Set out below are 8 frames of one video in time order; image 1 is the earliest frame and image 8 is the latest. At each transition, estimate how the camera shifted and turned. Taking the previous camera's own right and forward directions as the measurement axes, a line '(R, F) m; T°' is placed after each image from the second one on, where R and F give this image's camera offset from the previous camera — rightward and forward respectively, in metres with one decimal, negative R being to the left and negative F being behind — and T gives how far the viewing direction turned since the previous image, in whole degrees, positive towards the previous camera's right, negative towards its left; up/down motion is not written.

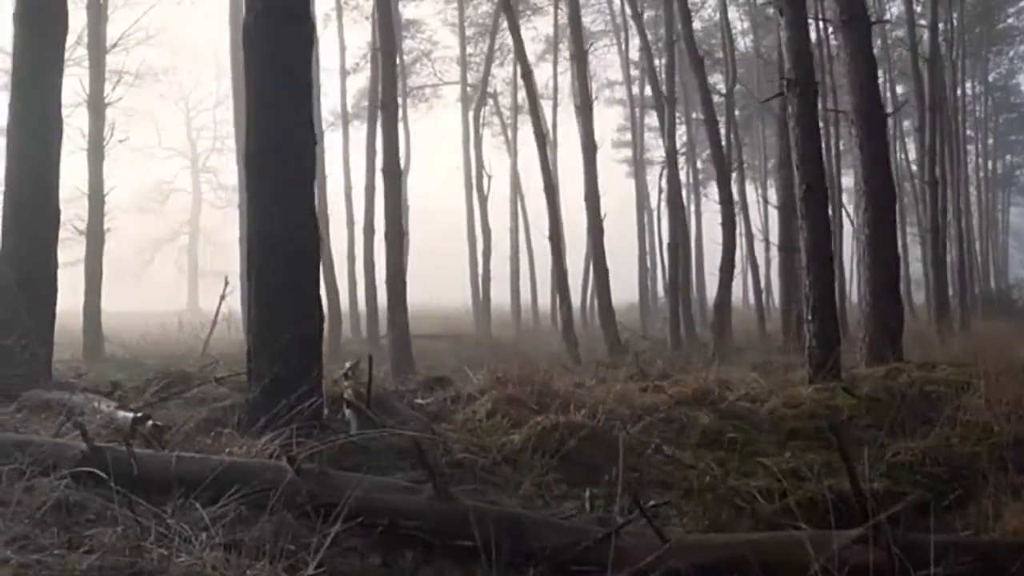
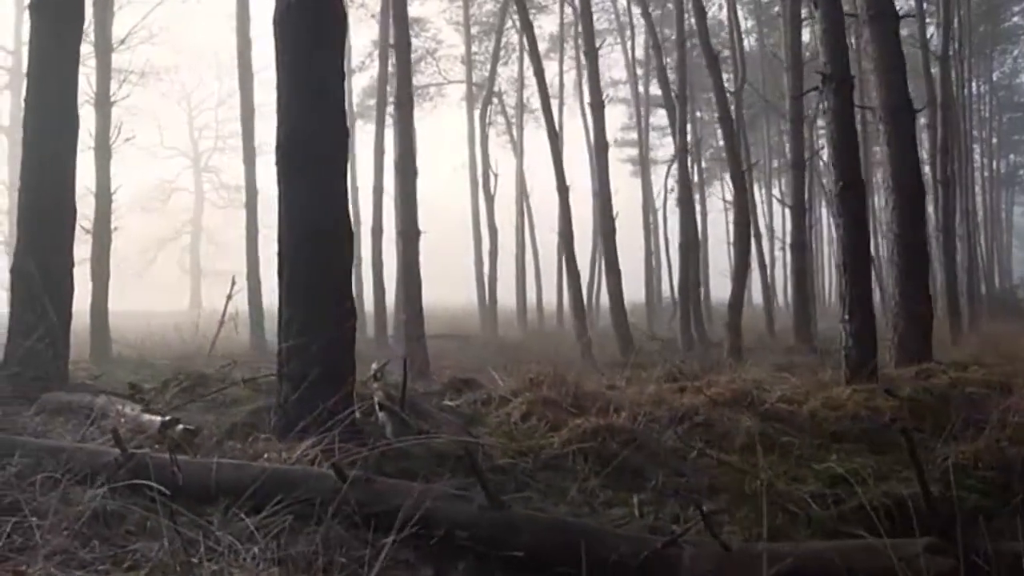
(-0.3, +0.2) m; 0°
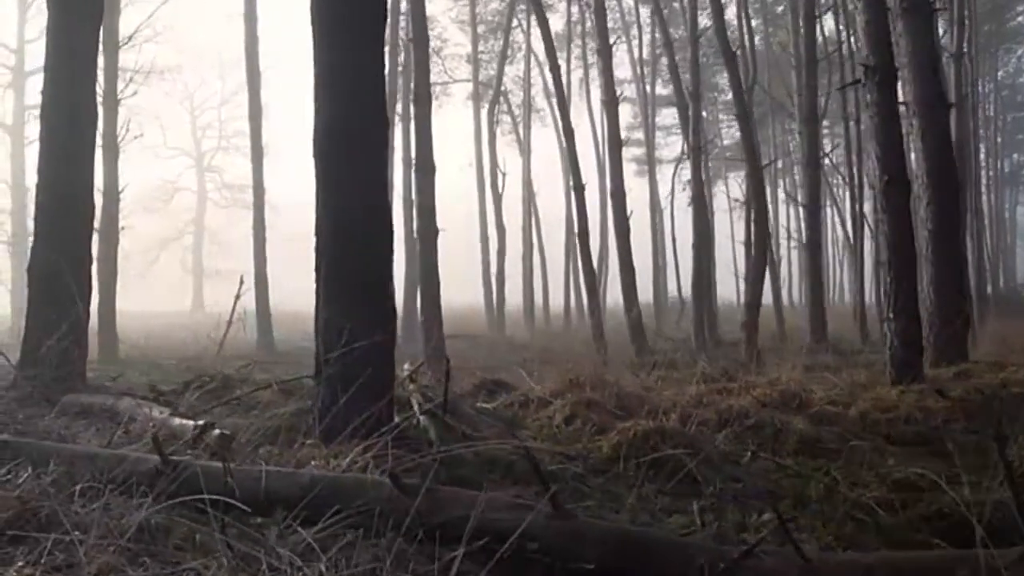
(-0.3, +0.3) m; 0°
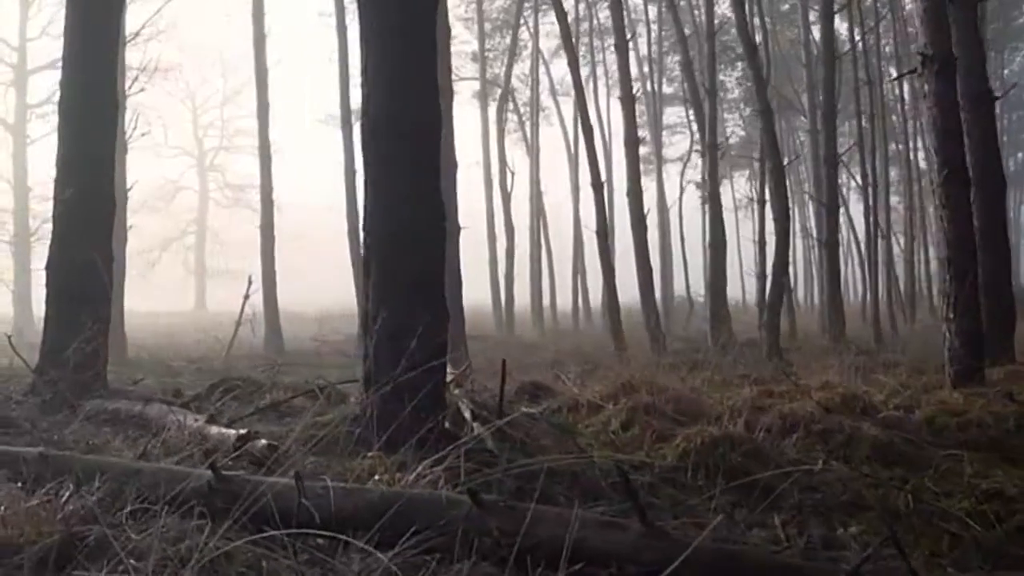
(-0.4, +0.4) m; 0°
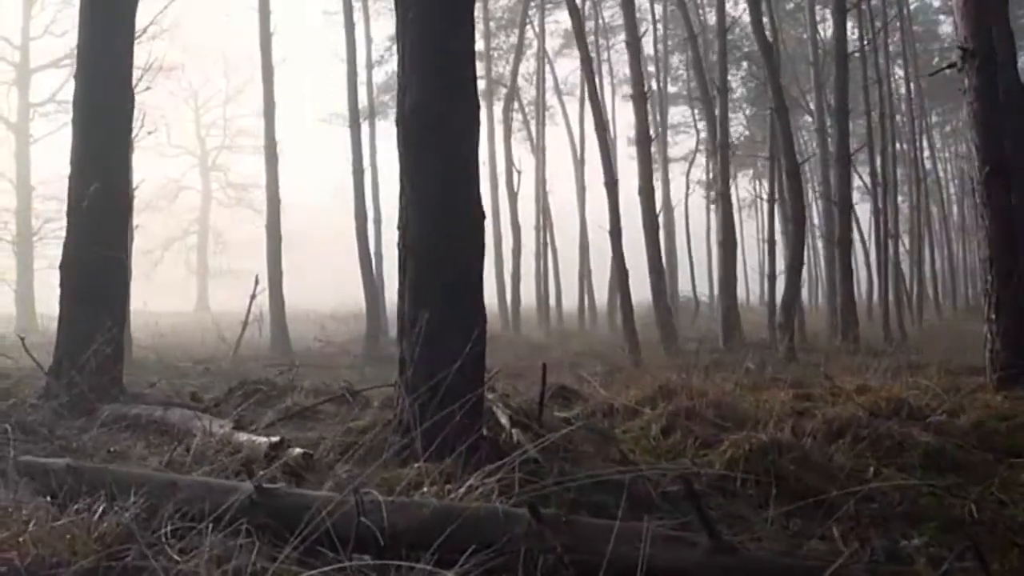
(-0.2, +0.3) m; 0°
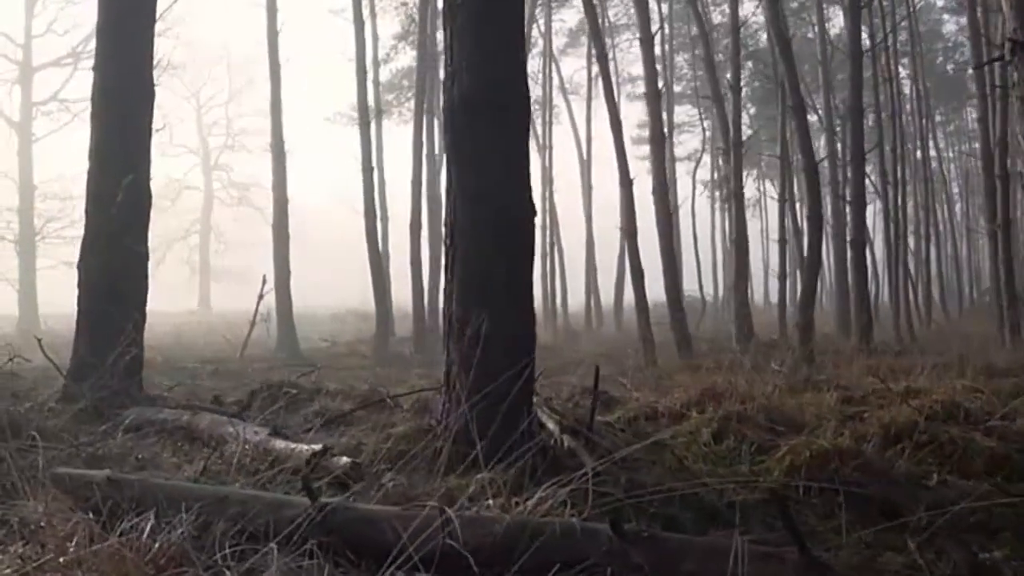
(-0.3, +0.3) m; 0°
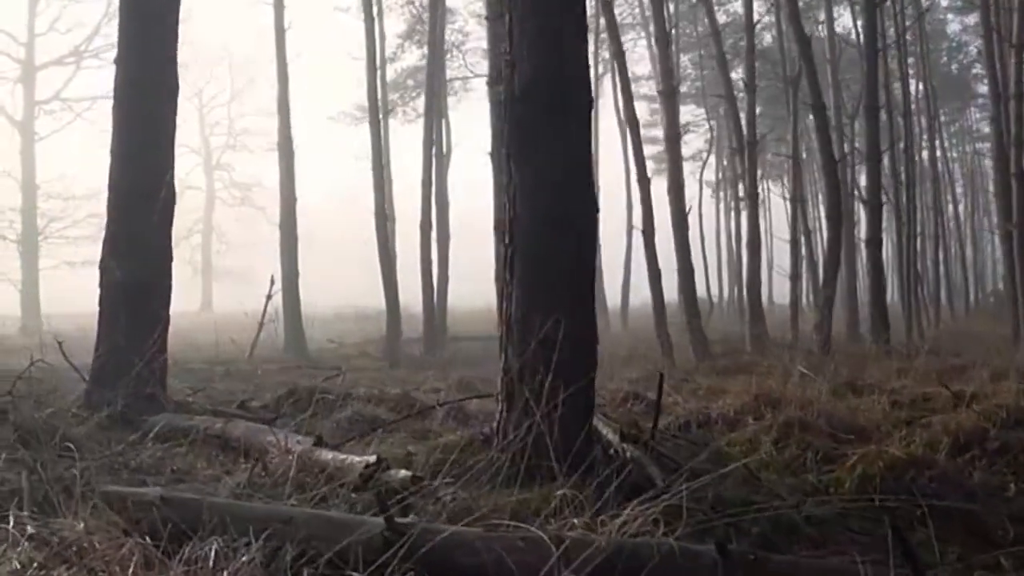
(-0.3, +0.3) m; 0°
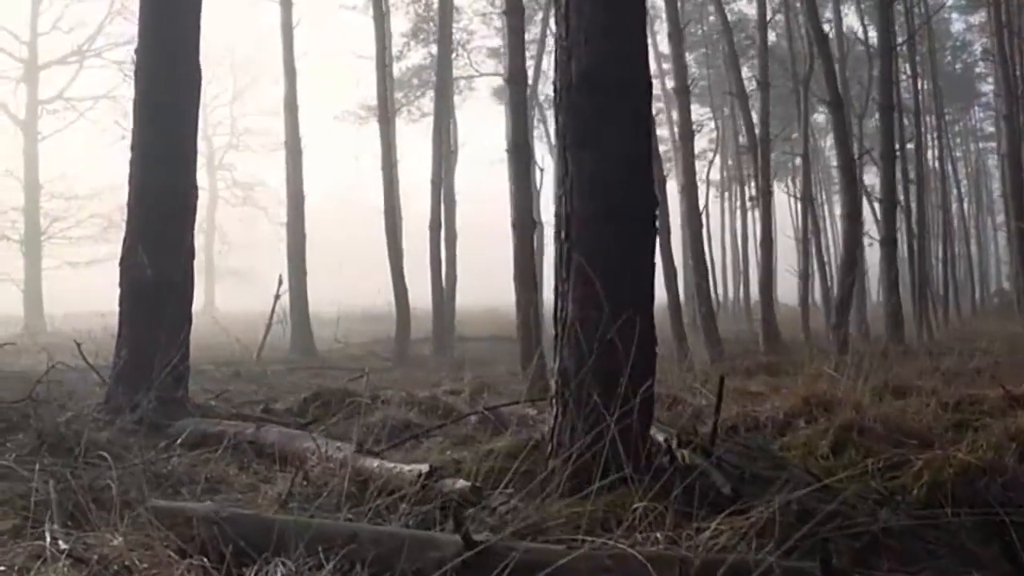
(-0.3, +0.3) m; 0°
